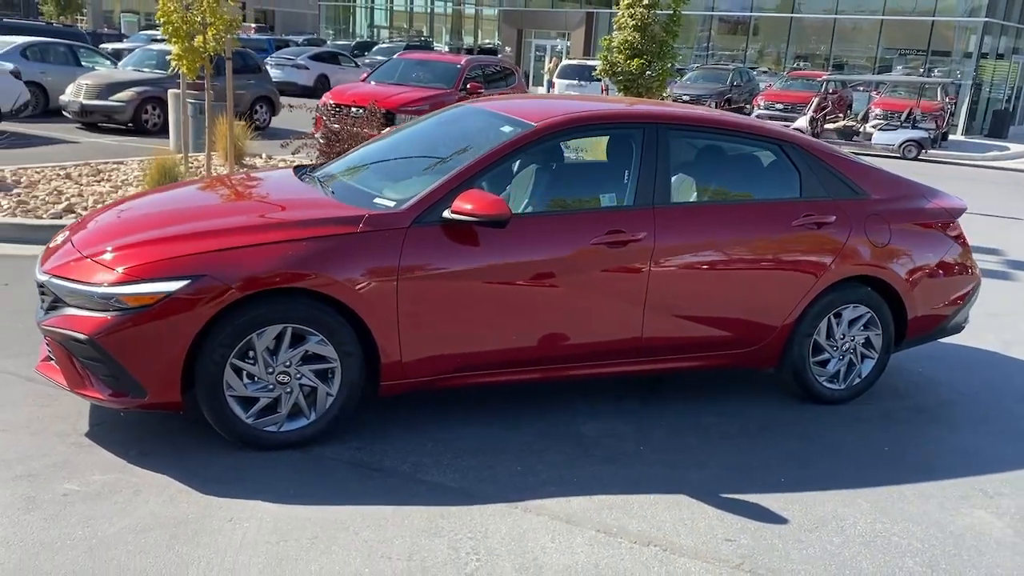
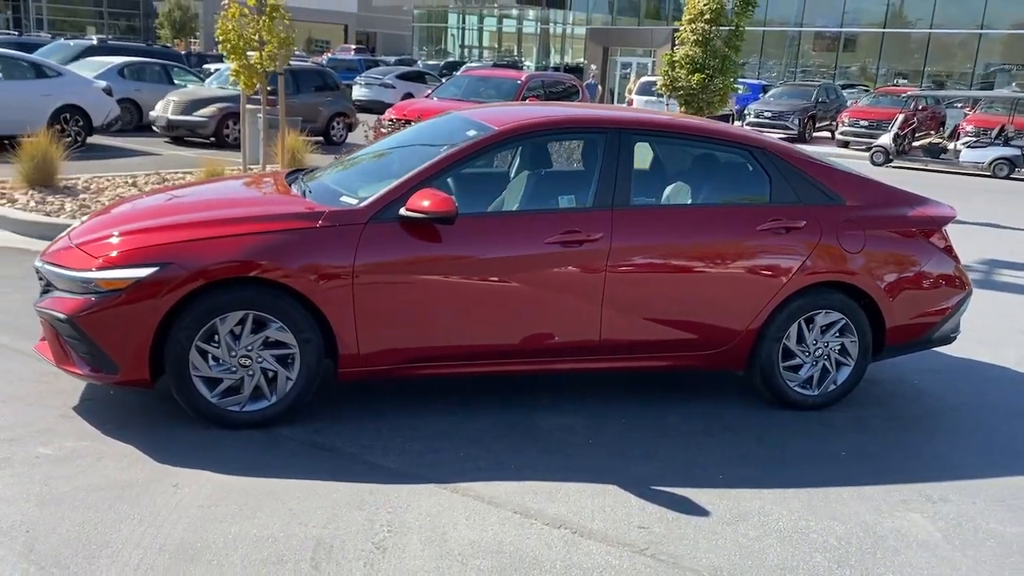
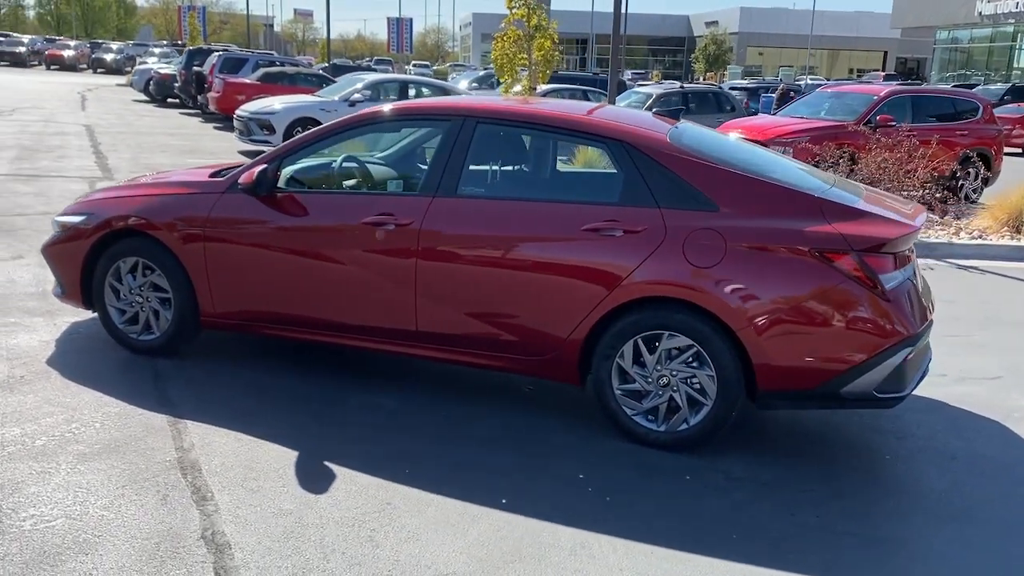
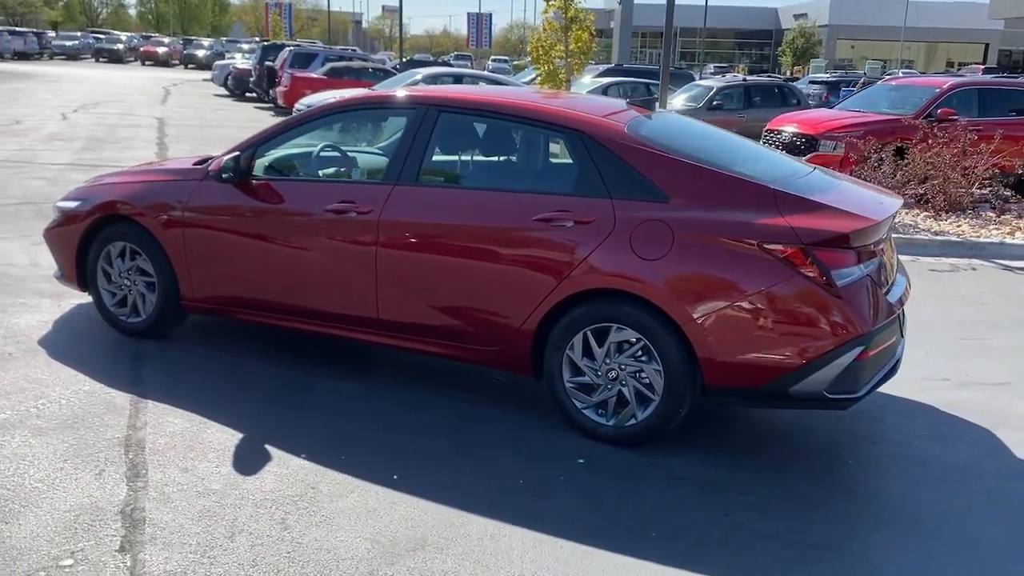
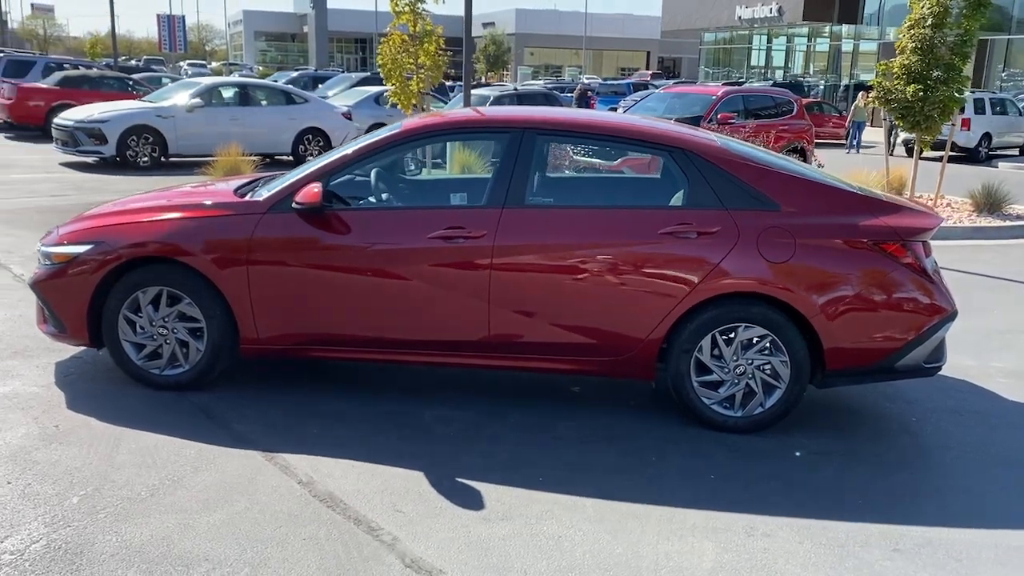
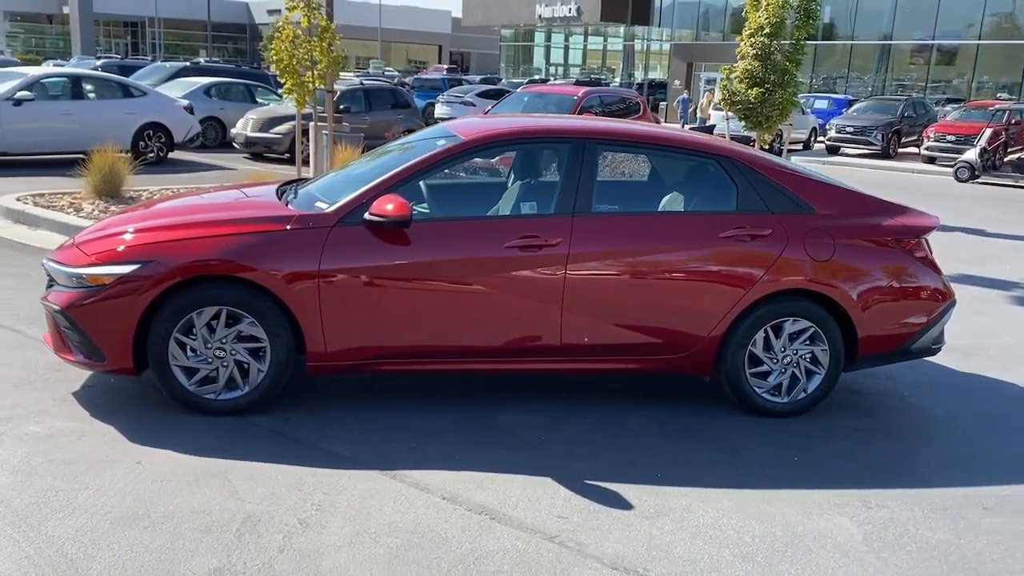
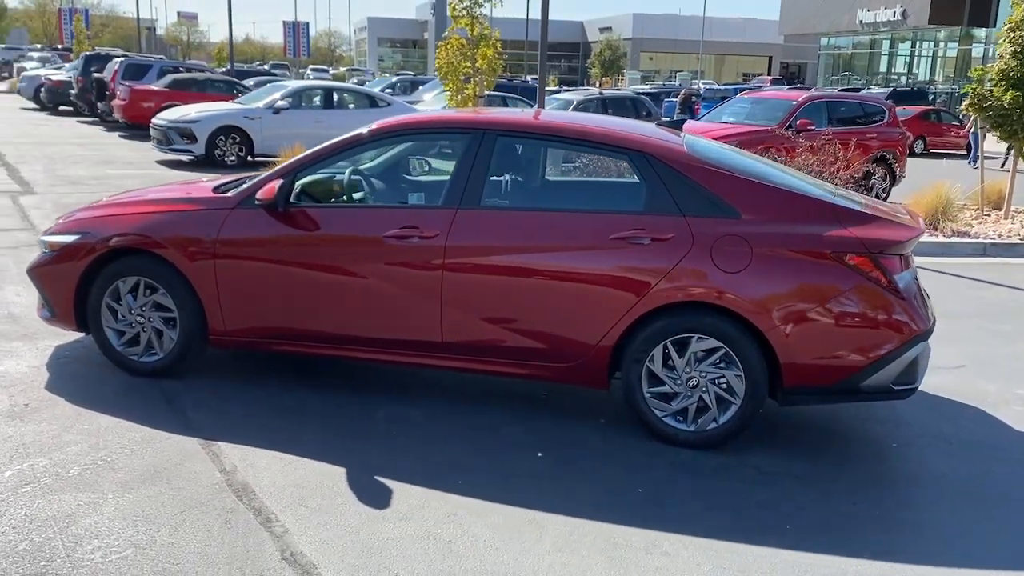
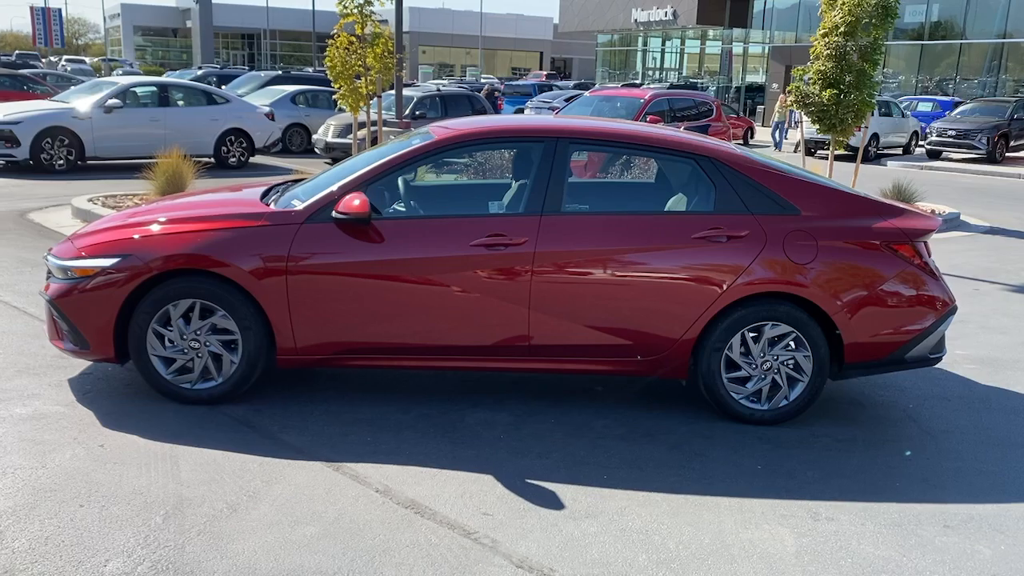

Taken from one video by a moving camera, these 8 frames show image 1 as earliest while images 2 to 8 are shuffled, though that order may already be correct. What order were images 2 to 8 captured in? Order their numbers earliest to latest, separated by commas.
2, 6, 8, 5, 7, 3, 4
